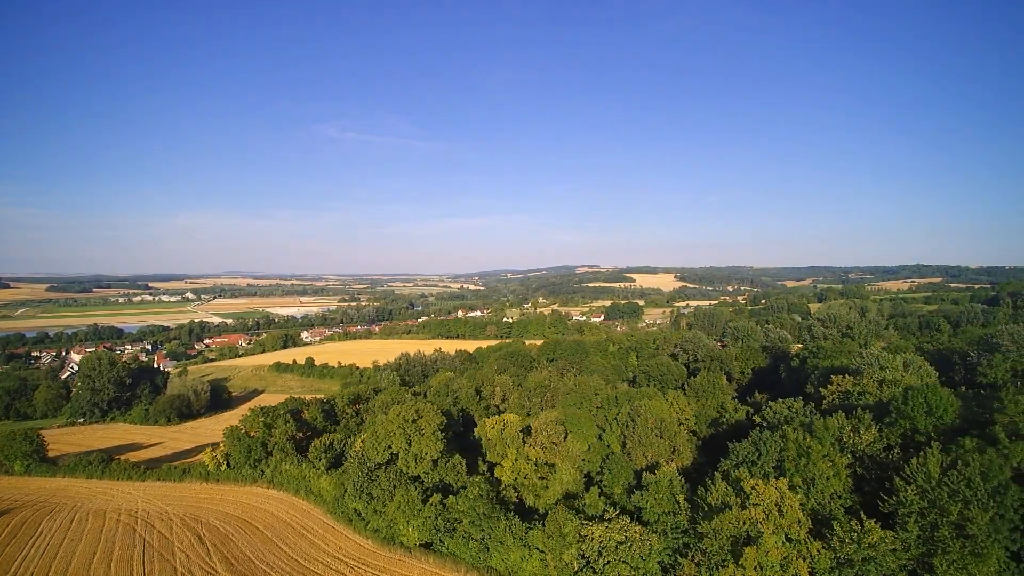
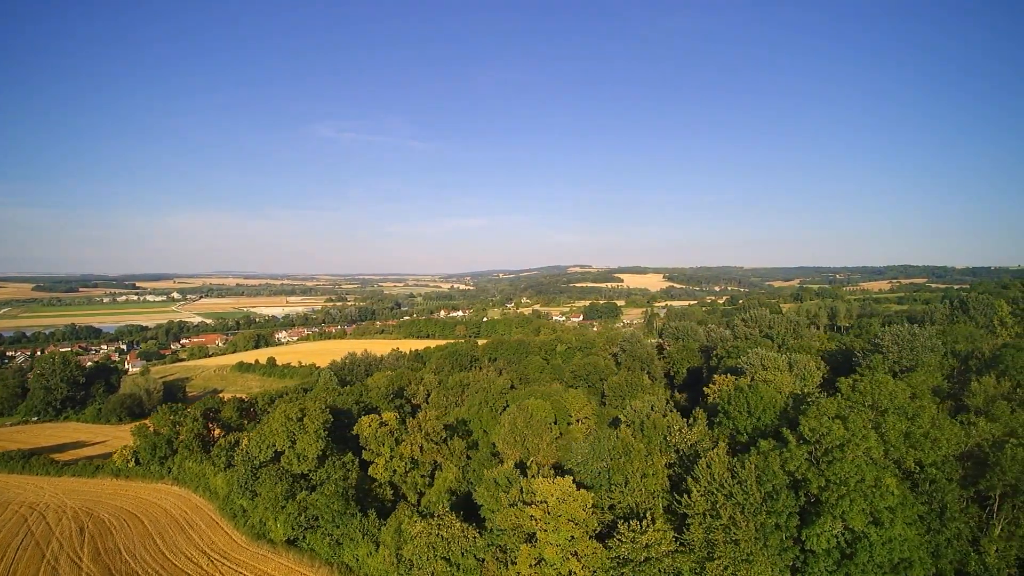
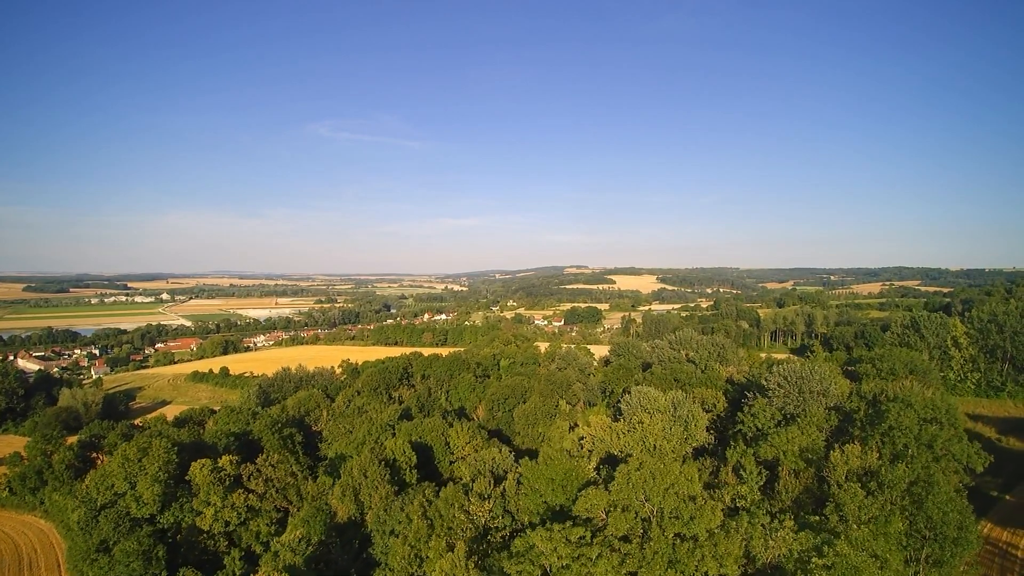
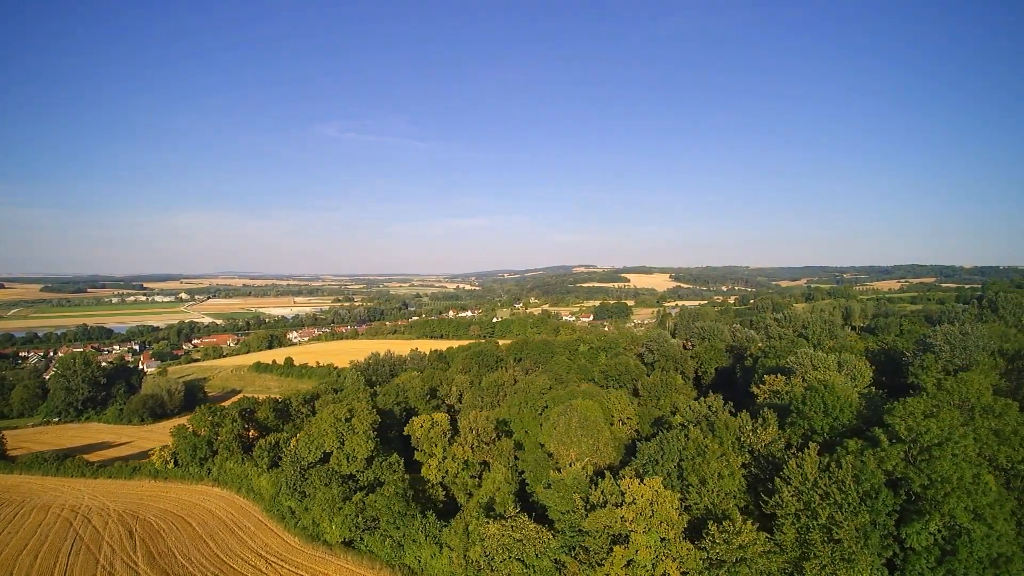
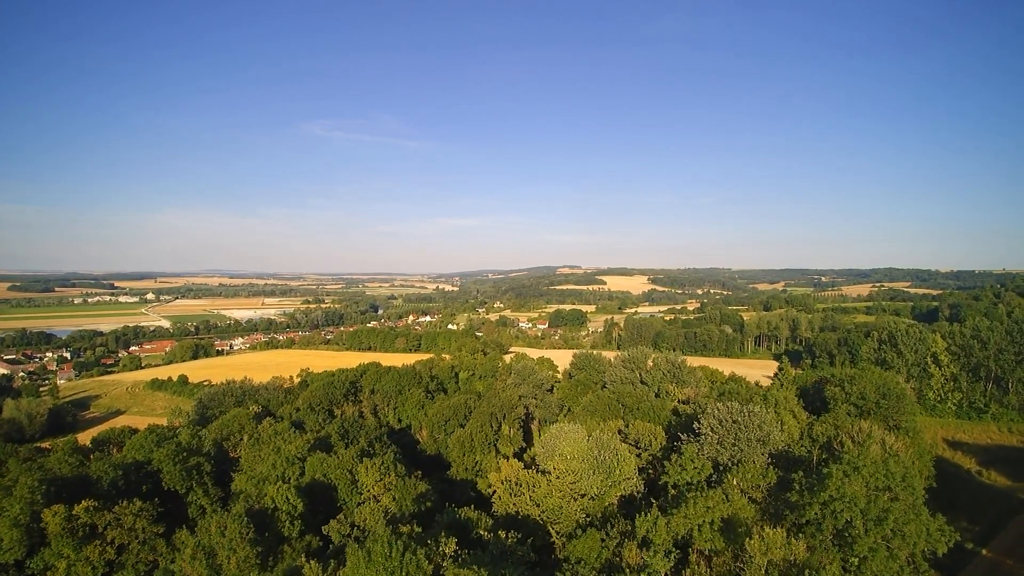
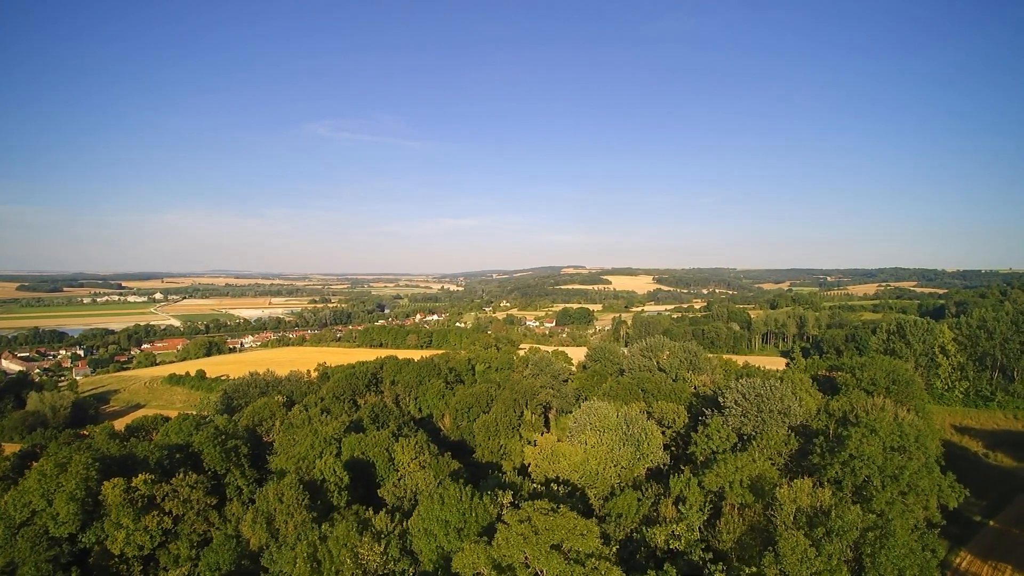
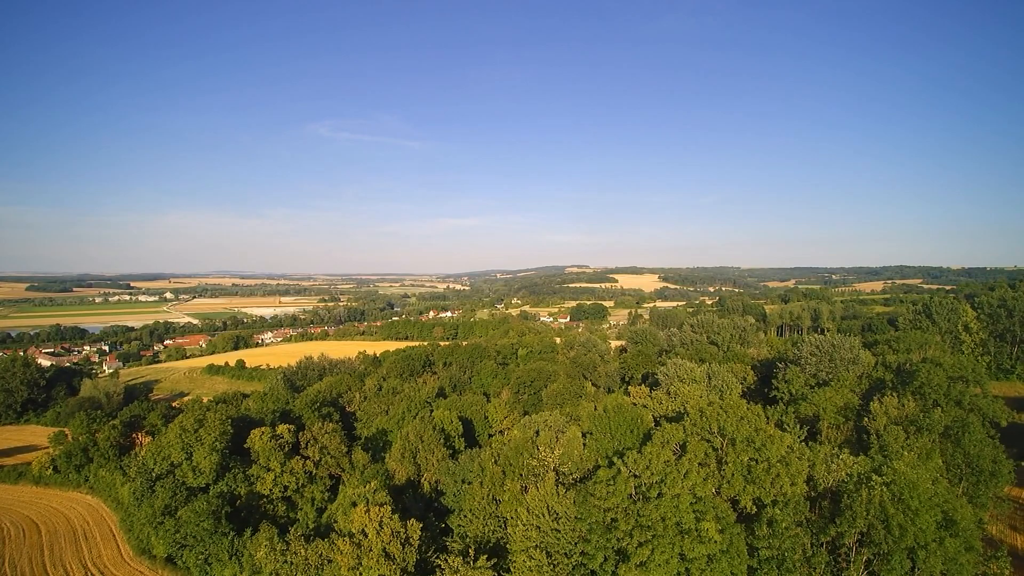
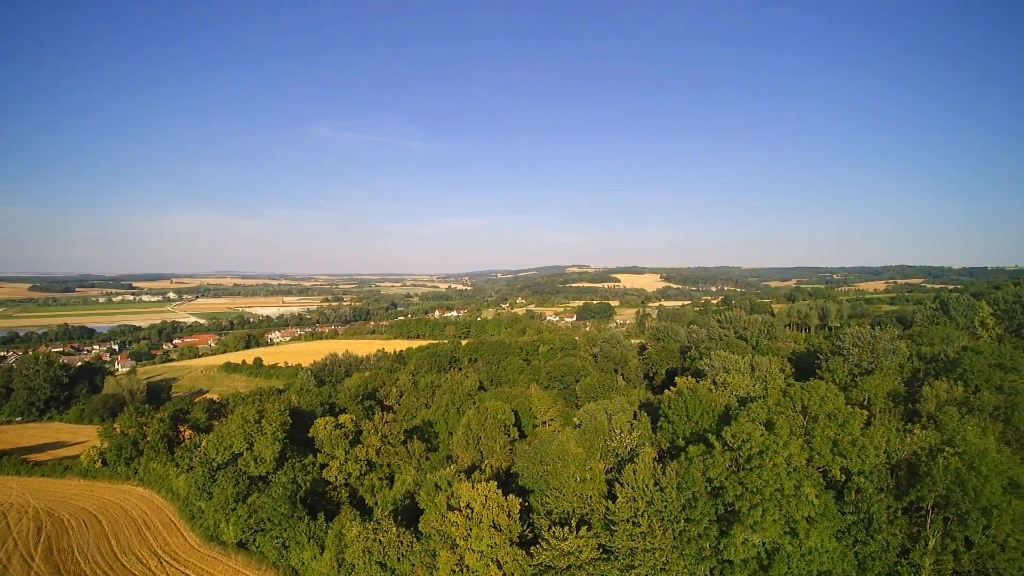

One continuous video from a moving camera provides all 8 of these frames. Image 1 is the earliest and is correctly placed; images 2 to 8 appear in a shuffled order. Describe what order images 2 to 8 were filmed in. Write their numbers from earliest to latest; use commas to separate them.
4, 2, 8, 7, 3, 6, 5
